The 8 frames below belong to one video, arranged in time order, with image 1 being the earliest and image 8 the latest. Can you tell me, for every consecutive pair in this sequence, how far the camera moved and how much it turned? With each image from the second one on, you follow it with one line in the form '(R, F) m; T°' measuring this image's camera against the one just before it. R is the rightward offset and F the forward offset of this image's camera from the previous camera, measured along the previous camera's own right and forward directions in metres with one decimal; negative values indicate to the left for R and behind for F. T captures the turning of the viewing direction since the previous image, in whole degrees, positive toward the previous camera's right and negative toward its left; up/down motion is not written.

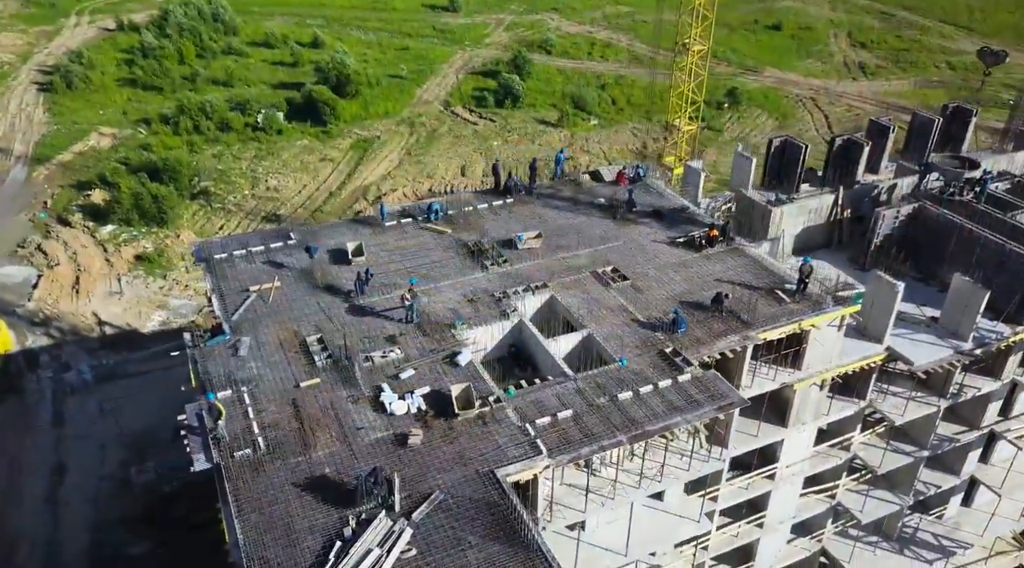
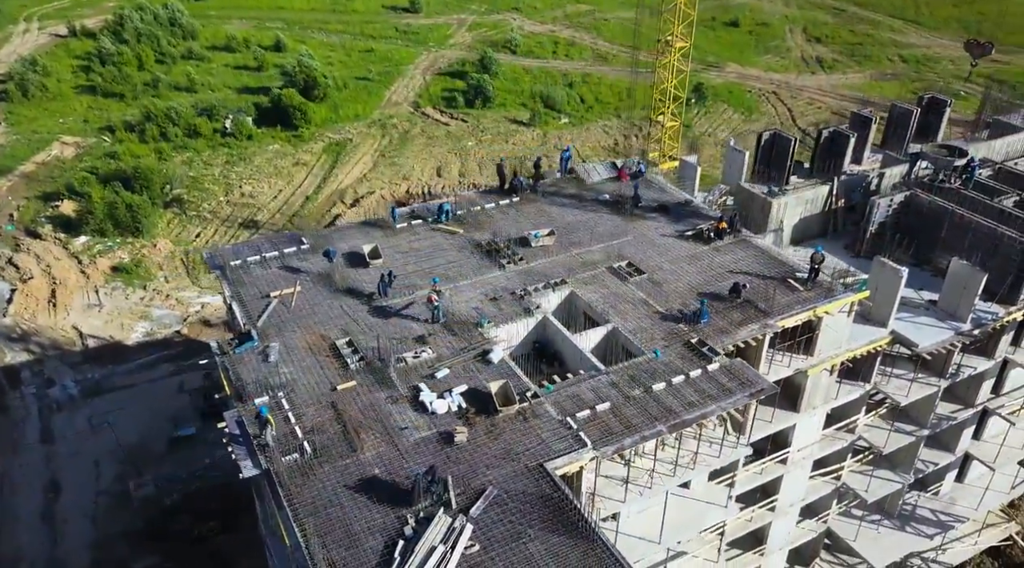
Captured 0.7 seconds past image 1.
(-2.3, -0.3) m; +3°
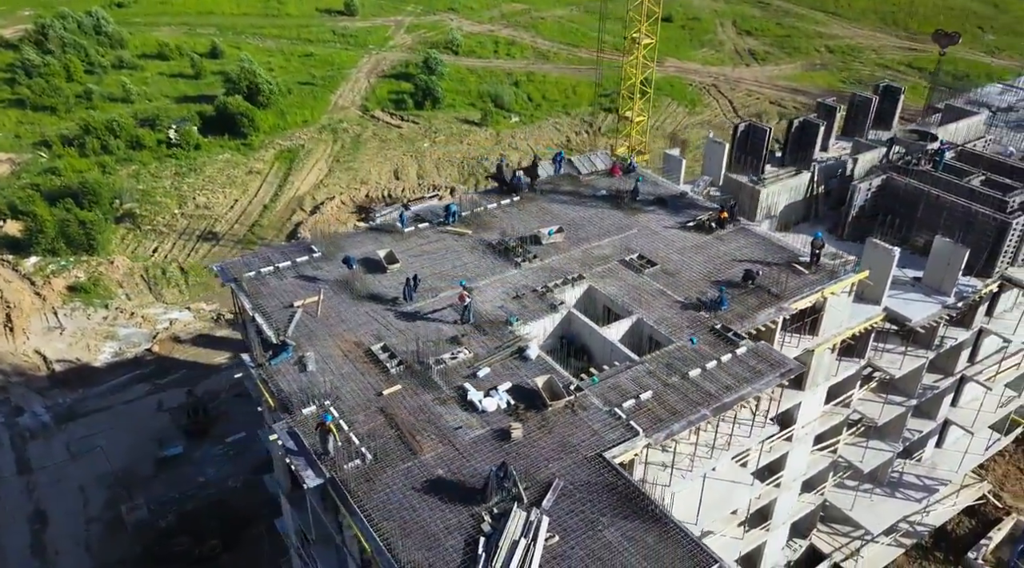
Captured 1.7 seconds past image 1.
(-3.3, -0.3) m; +5°
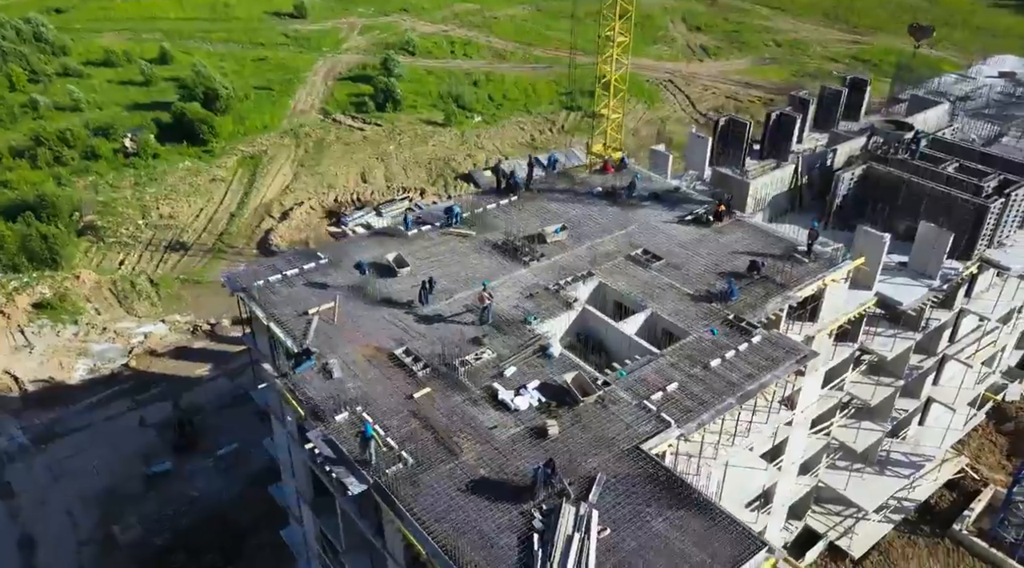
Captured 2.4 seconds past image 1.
(-2.4, -0.2) m; +4°
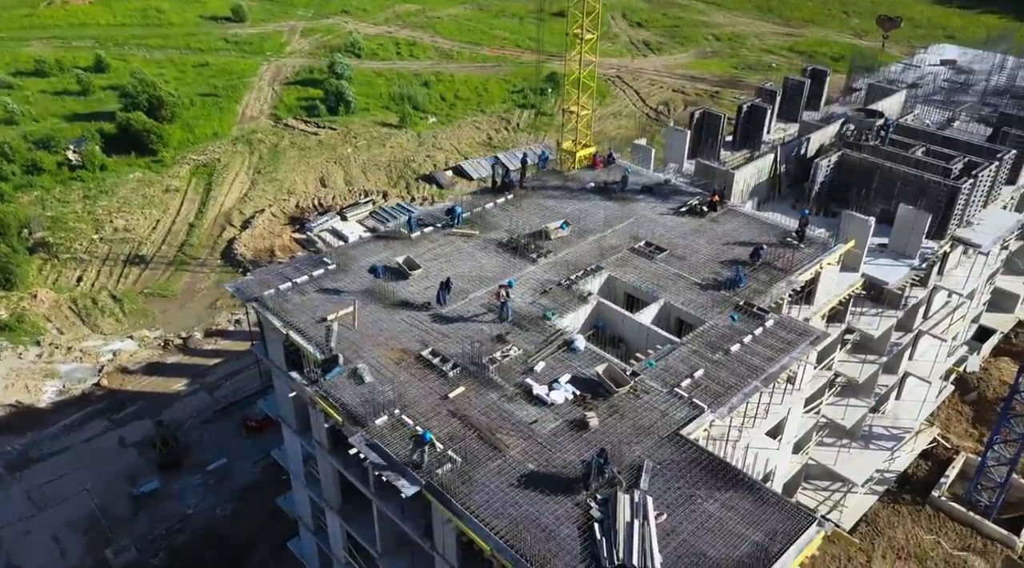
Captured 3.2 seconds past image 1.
(-2.8, -0.2) m; +4°
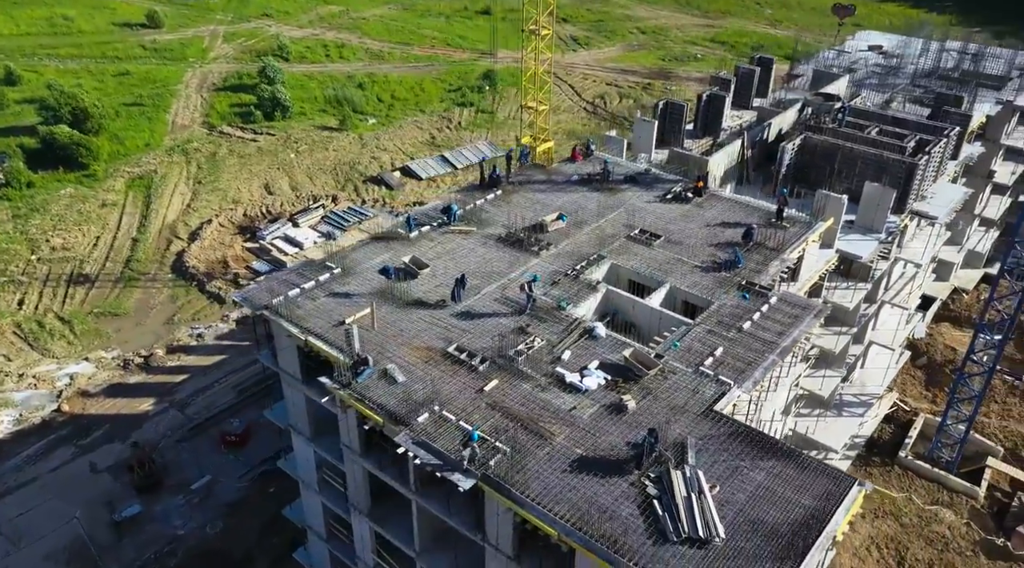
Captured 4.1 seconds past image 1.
(-3.3, -0.2) m; +6°
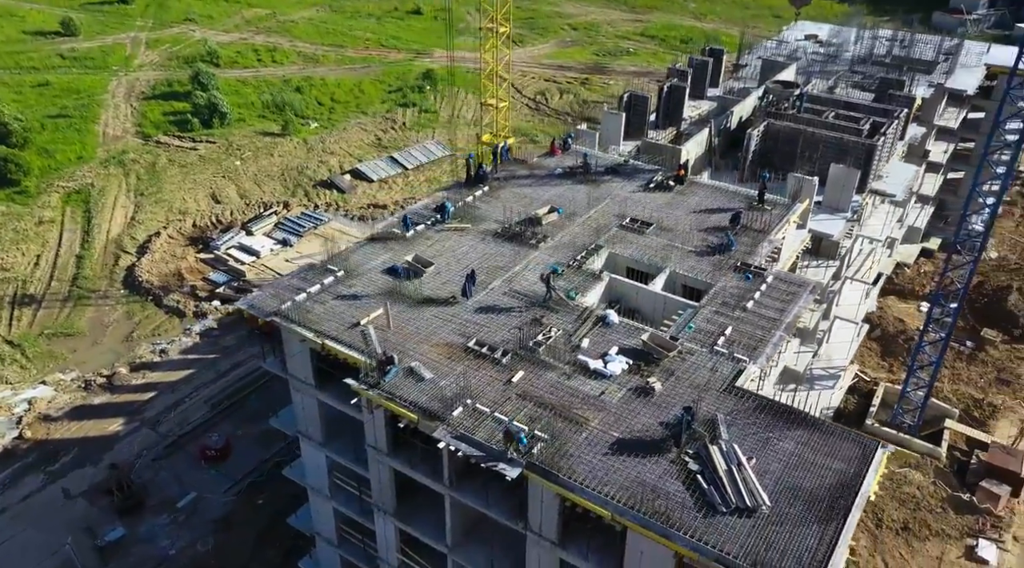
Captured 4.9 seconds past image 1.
(-3.0, -0.2) m; +5°
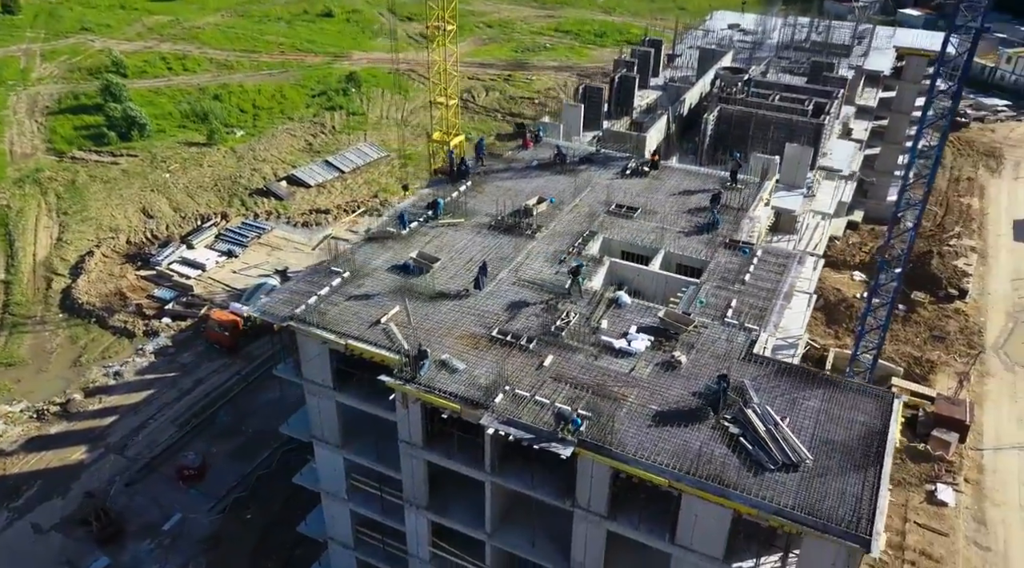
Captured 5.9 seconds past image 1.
(-3.8, -0.3) m; +7°
